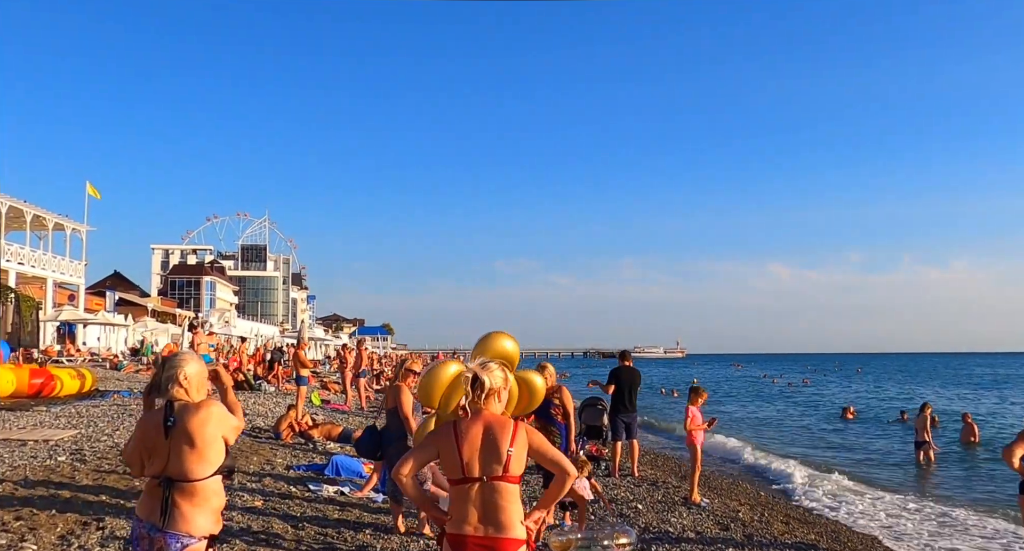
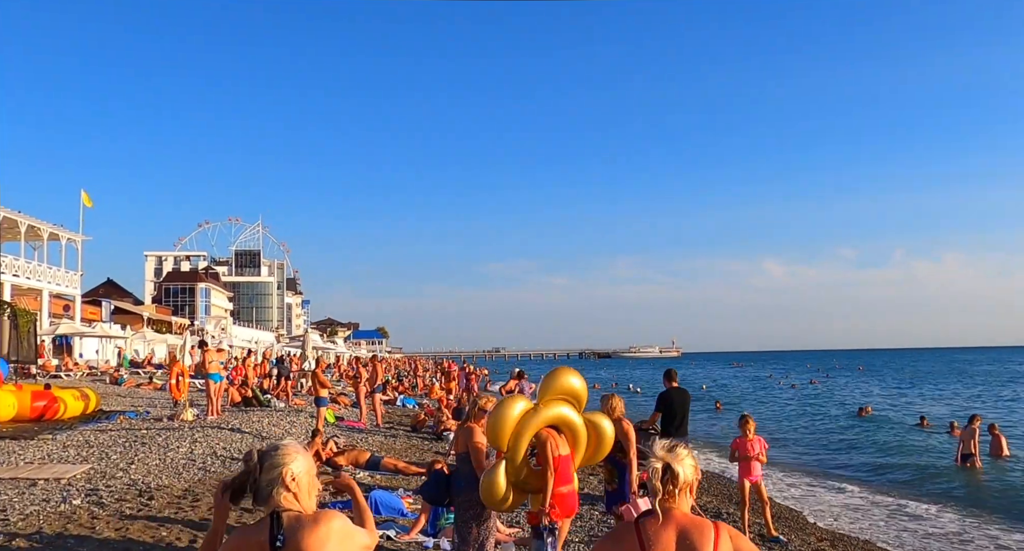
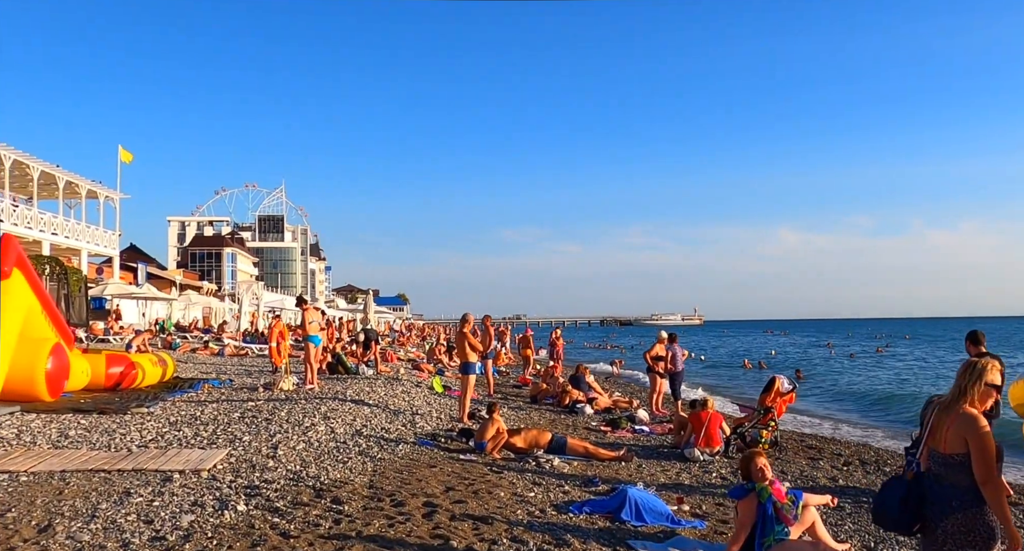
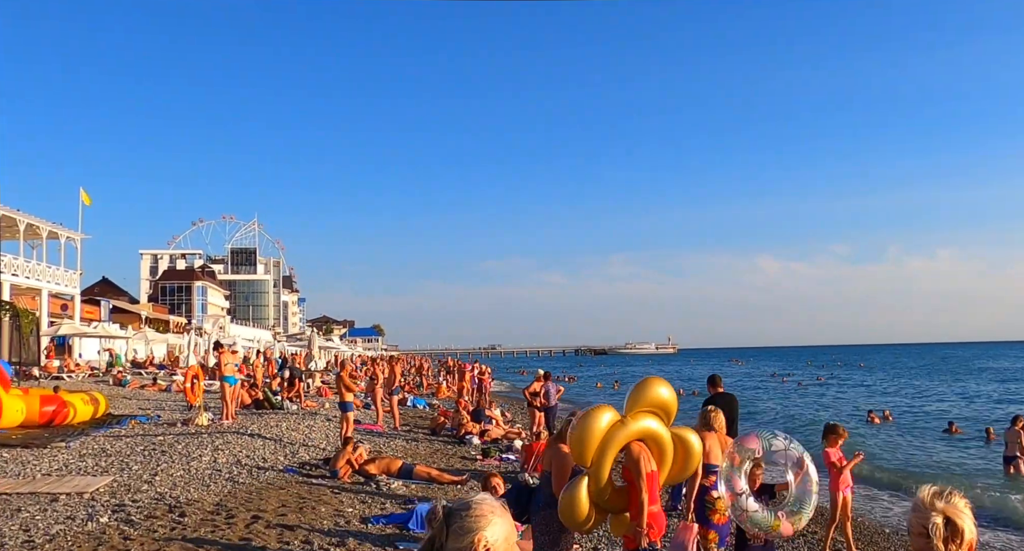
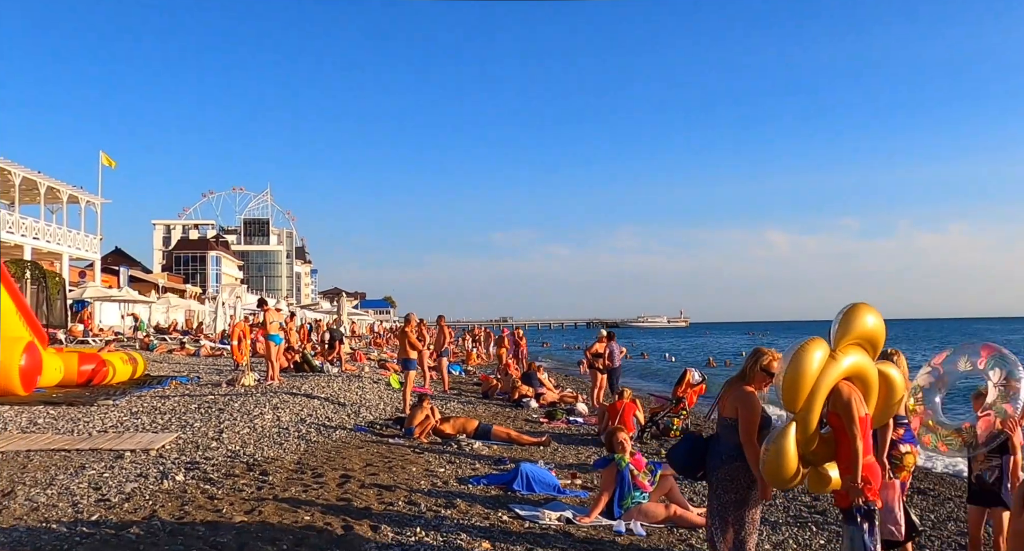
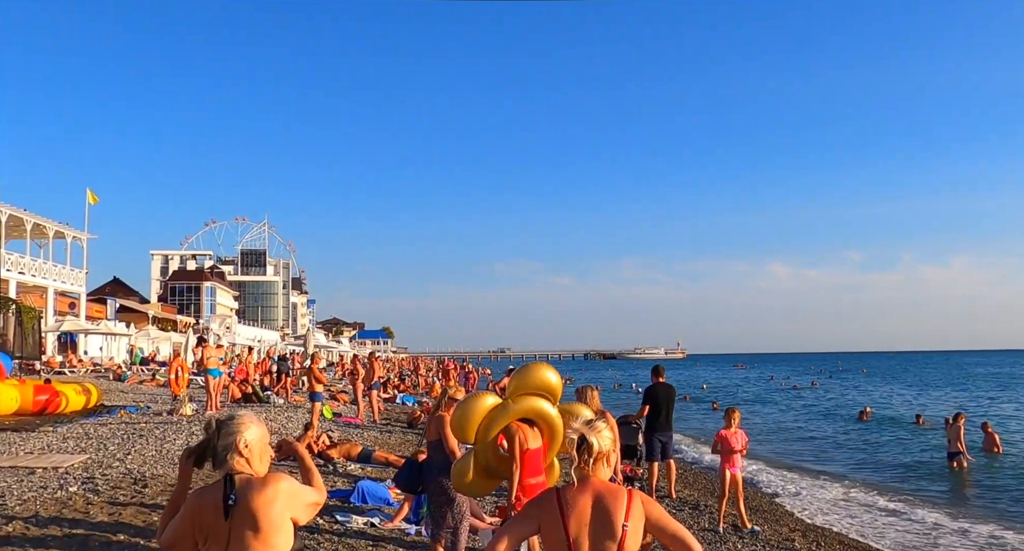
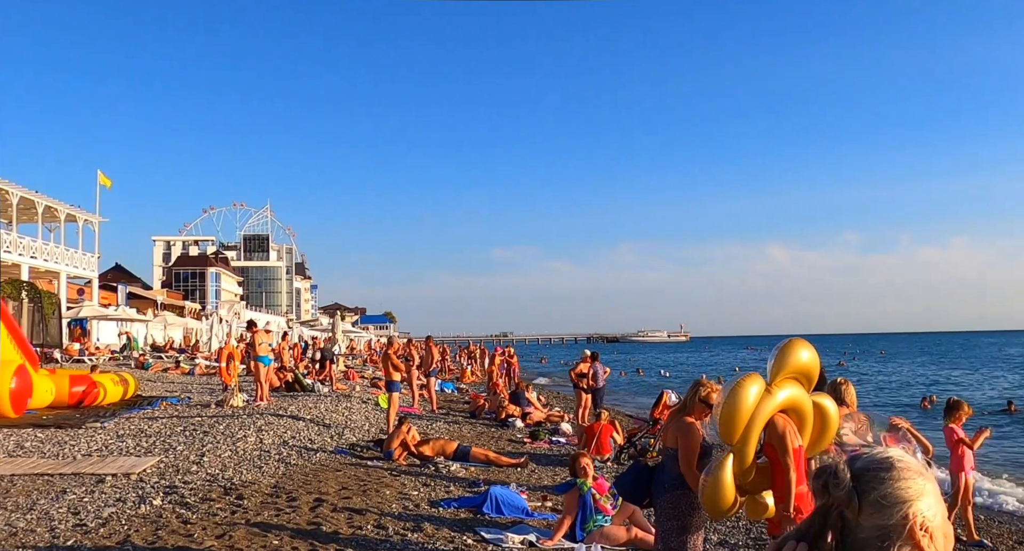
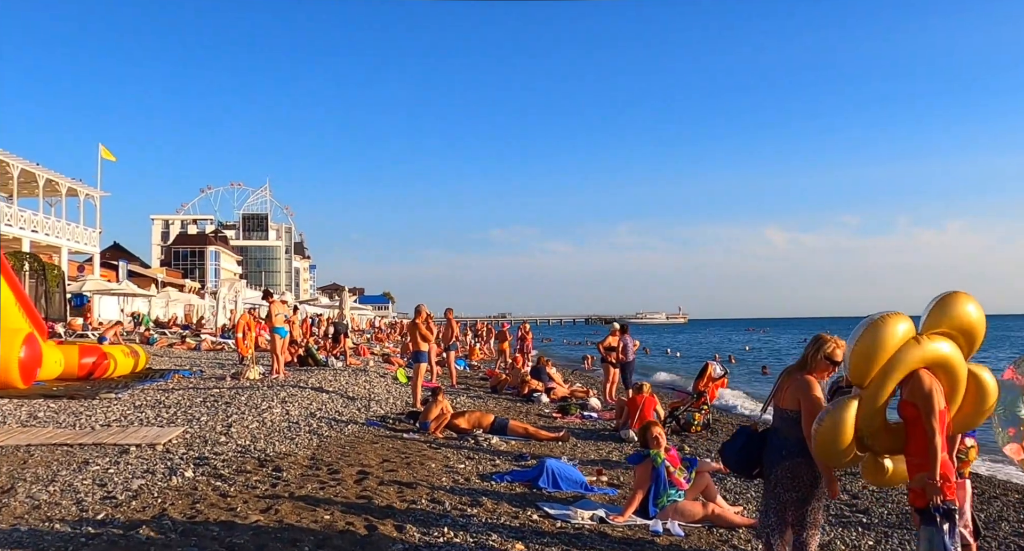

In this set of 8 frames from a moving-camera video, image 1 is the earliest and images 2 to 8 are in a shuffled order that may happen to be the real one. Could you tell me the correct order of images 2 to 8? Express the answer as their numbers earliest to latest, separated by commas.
6, 2, 4, 7, 5, 8, 3
